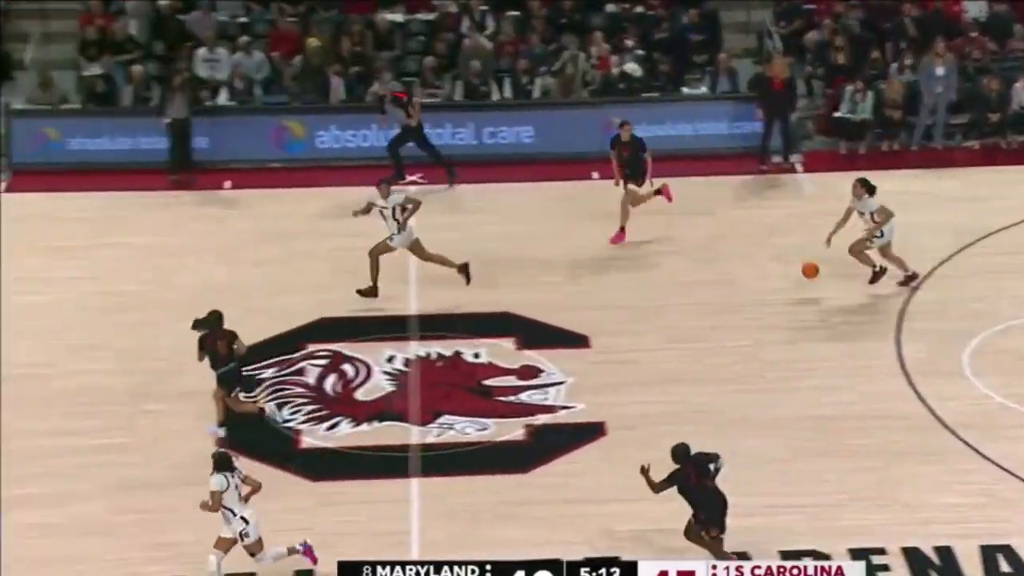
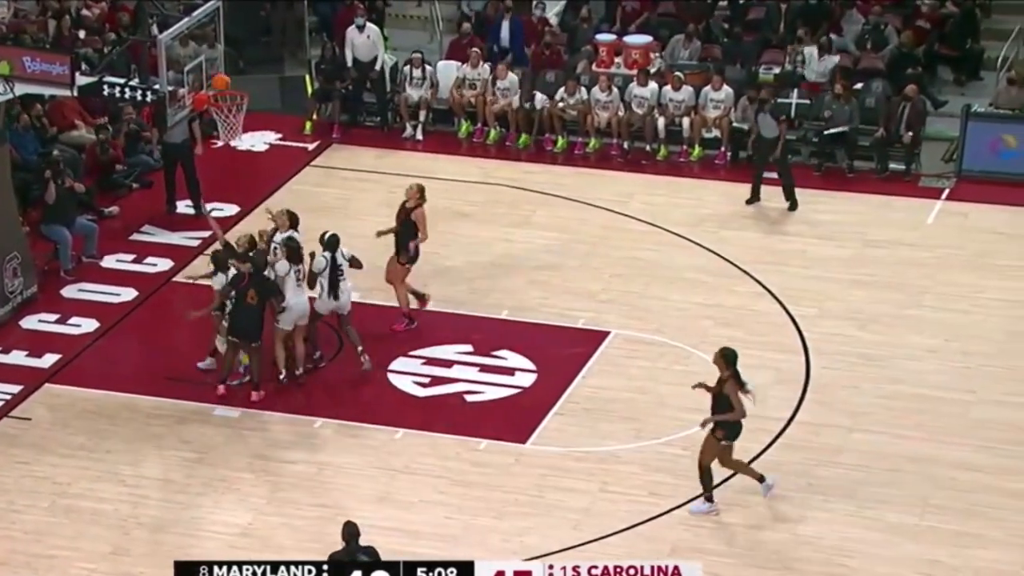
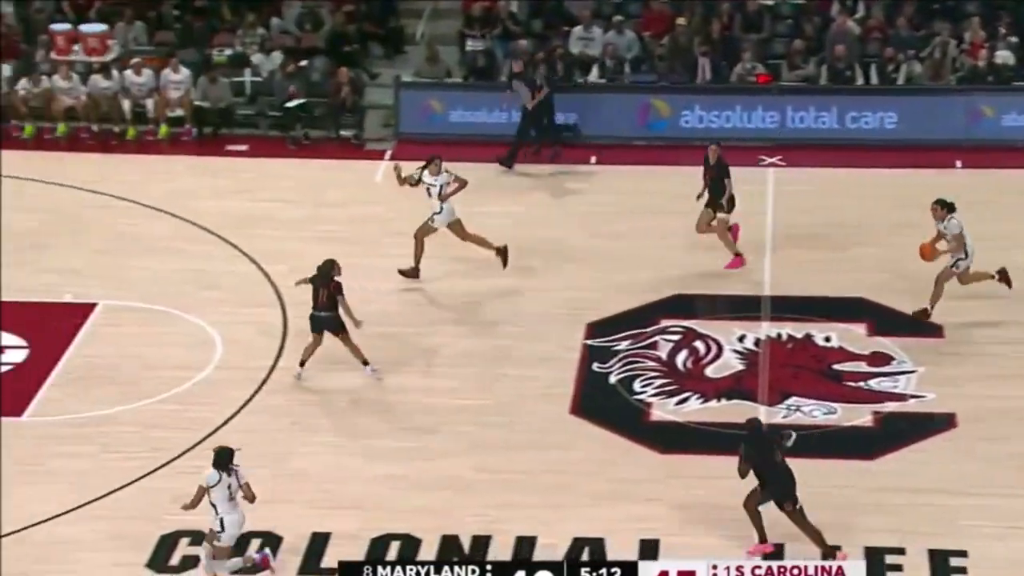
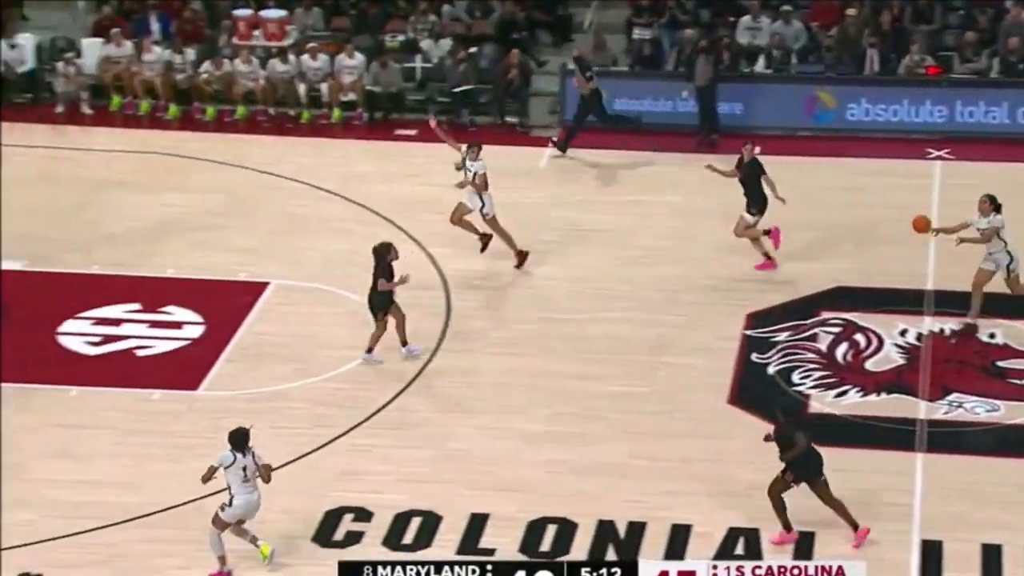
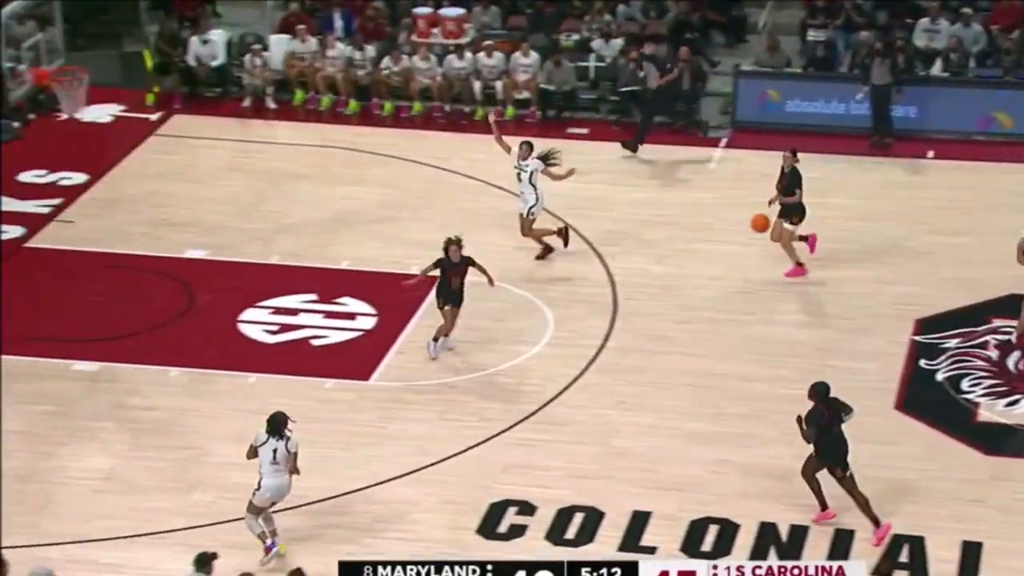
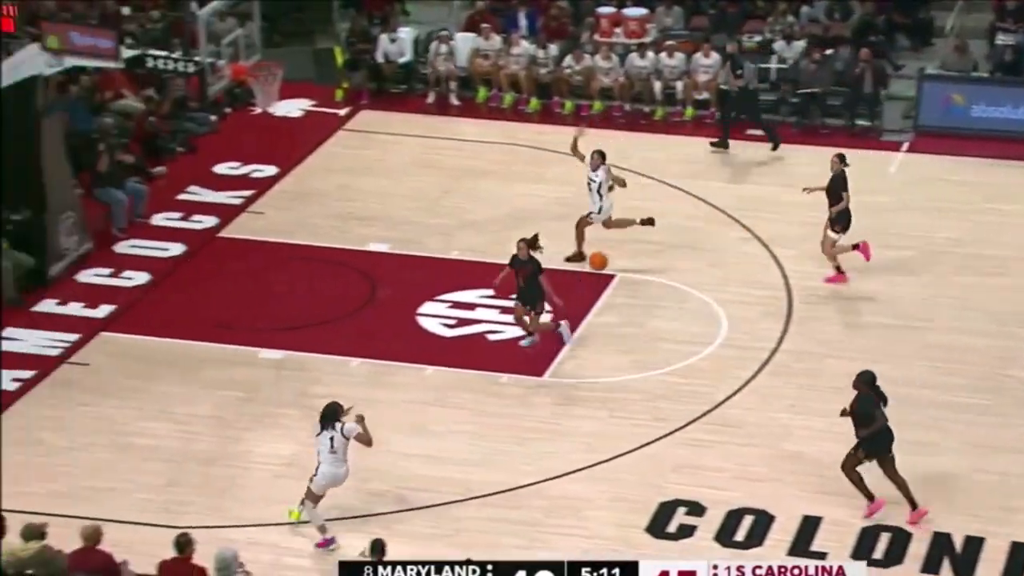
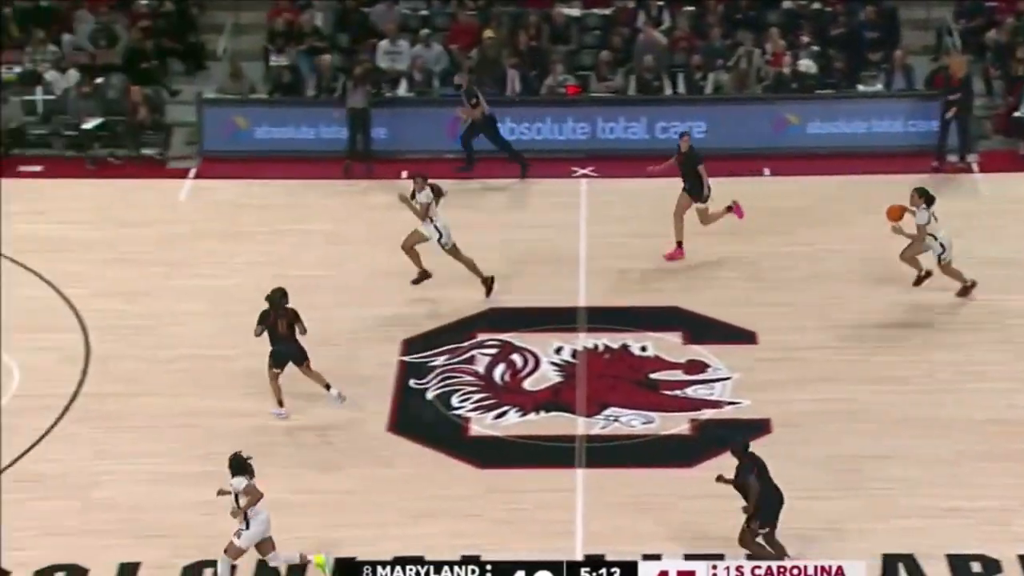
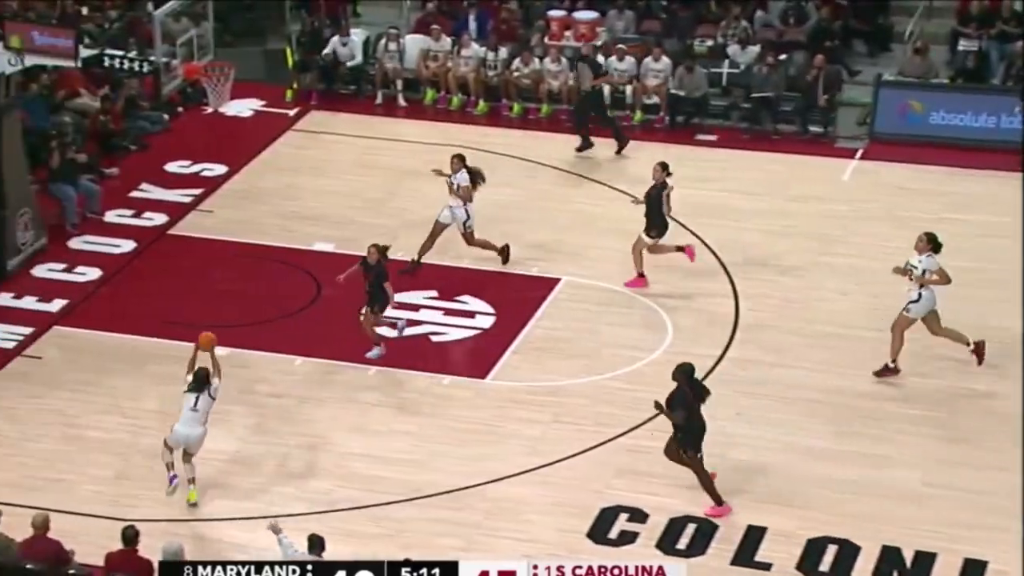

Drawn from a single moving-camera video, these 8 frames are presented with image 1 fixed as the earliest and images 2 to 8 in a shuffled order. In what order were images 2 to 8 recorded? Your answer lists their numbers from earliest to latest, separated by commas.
7, 3, 4, 5, 6, 8, 2
